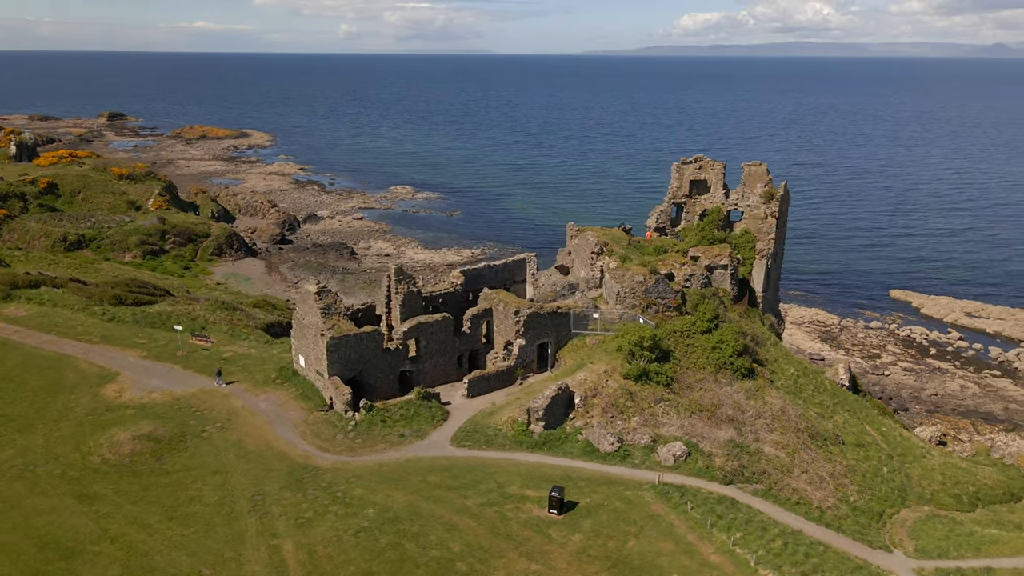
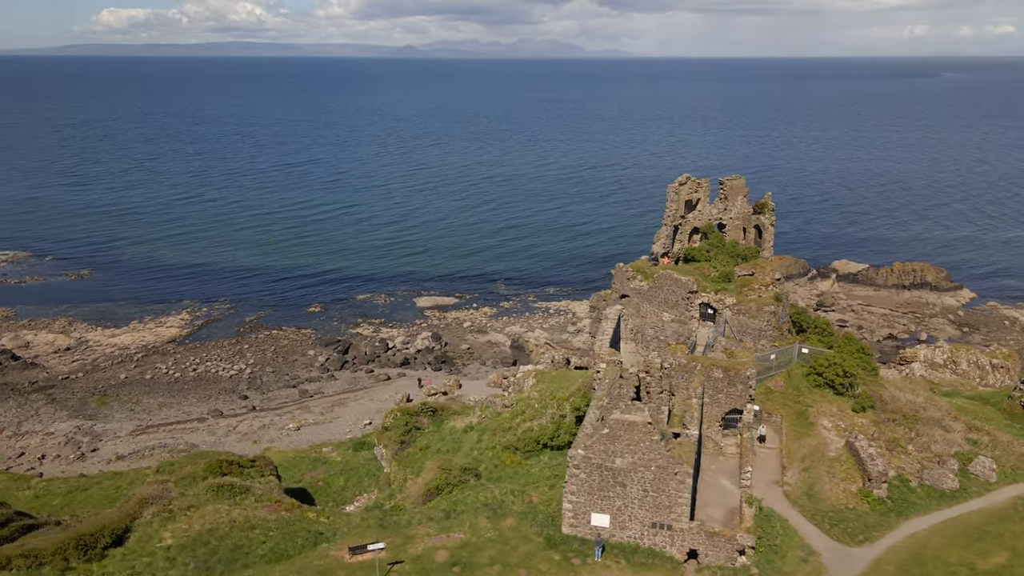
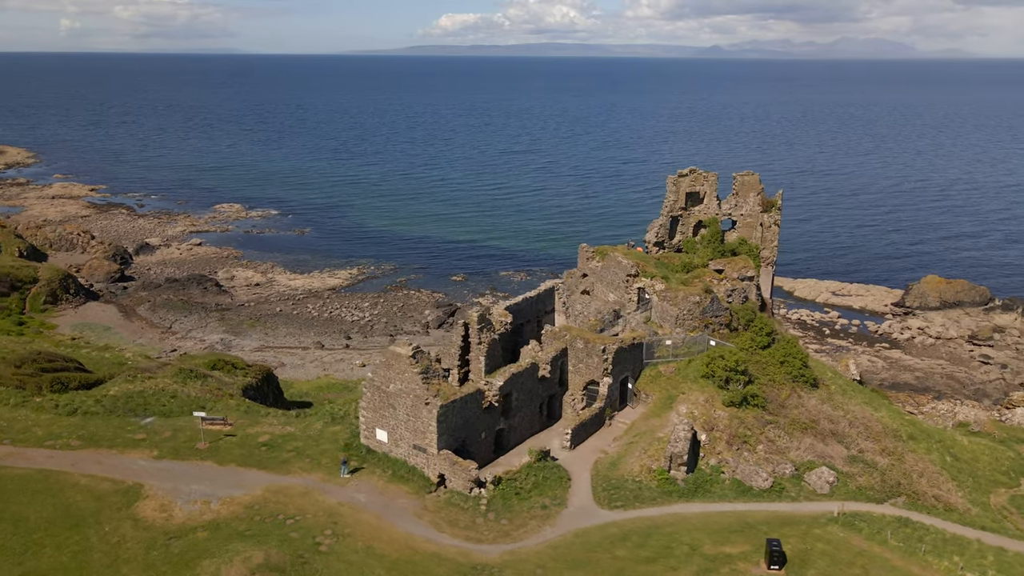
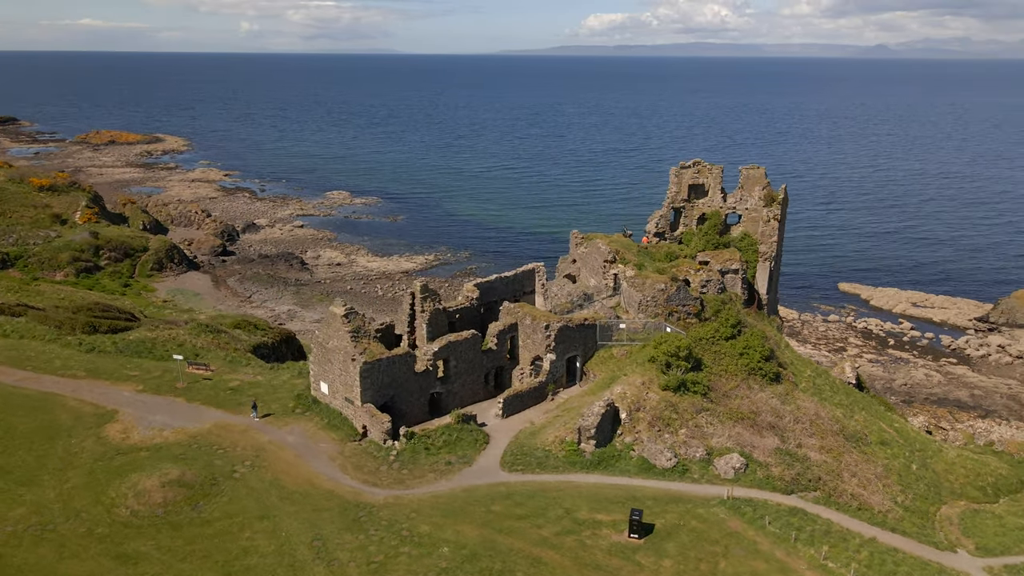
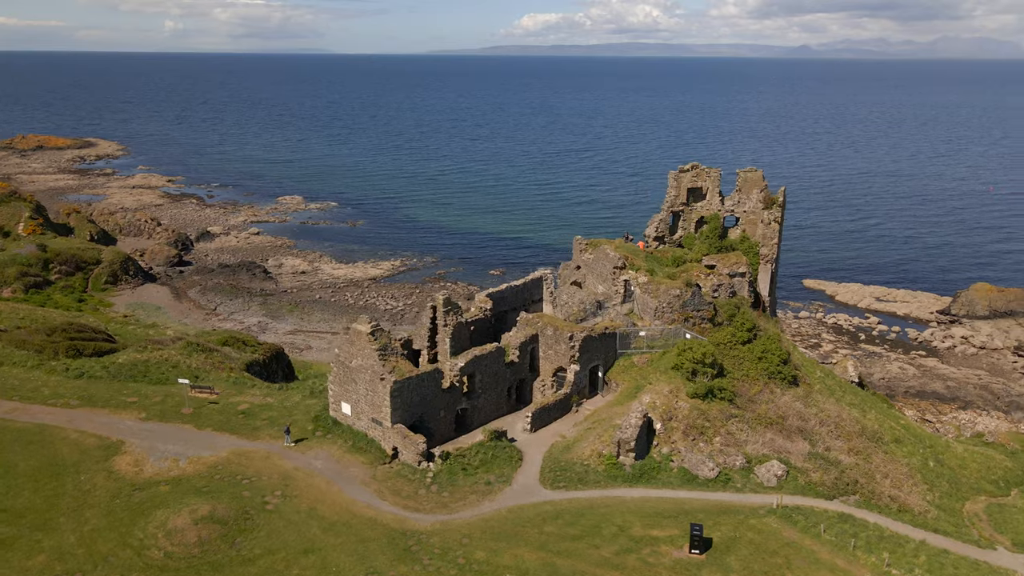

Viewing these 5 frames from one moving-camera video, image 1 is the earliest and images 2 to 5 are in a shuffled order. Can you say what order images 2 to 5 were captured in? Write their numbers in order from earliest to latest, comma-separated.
4, 5, 3, 2
